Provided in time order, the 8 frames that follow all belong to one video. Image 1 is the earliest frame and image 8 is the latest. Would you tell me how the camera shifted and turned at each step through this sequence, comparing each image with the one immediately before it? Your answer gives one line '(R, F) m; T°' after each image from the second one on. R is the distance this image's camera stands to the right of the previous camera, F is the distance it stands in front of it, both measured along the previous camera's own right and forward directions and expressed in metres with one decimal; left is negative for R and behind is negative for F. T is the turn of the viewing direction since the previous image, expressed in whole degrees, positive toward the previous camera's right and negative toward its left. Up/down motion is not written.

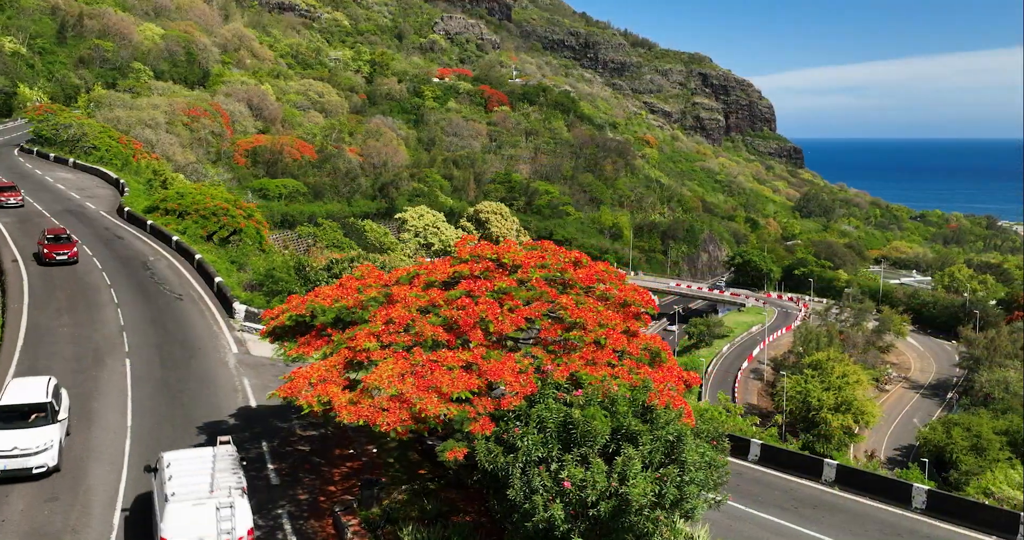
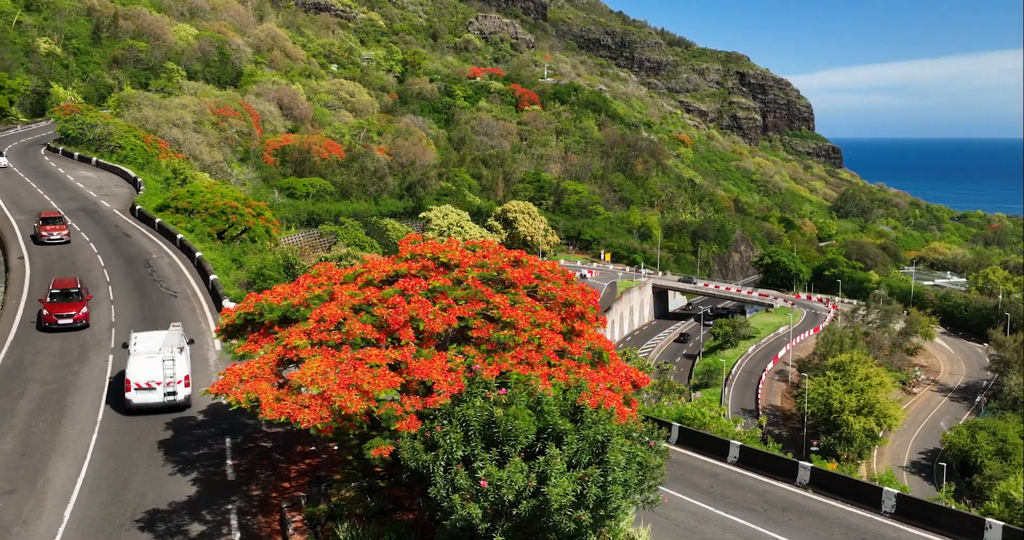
(+1.0, 0.0) m; -2°
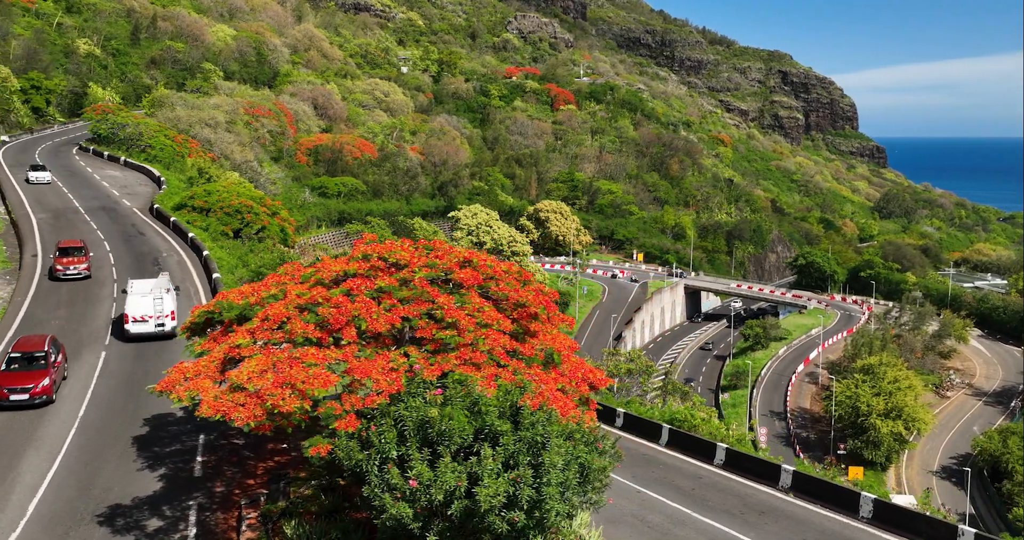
(+0.9, 0.0) m; -2°
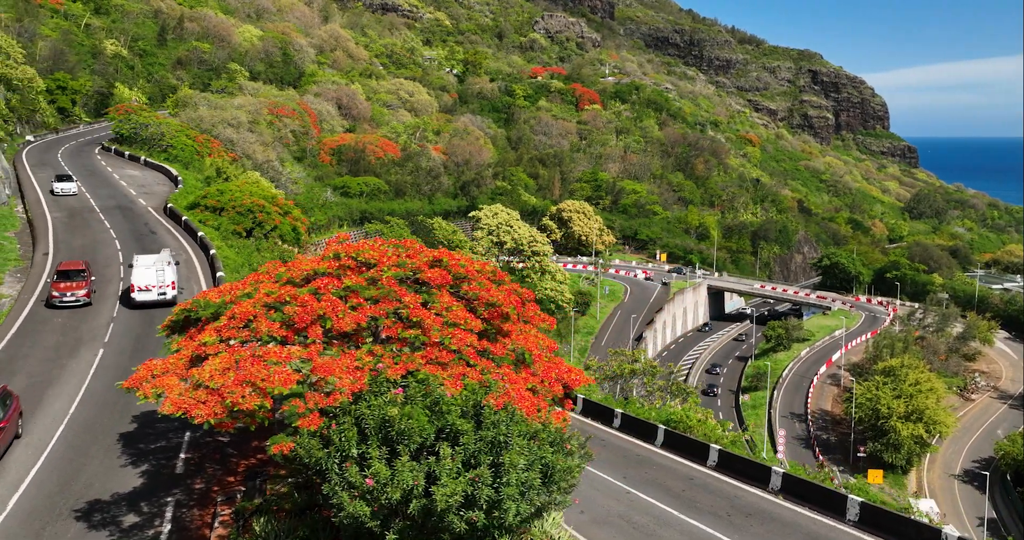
(+0.6, 0.0) m; -2°
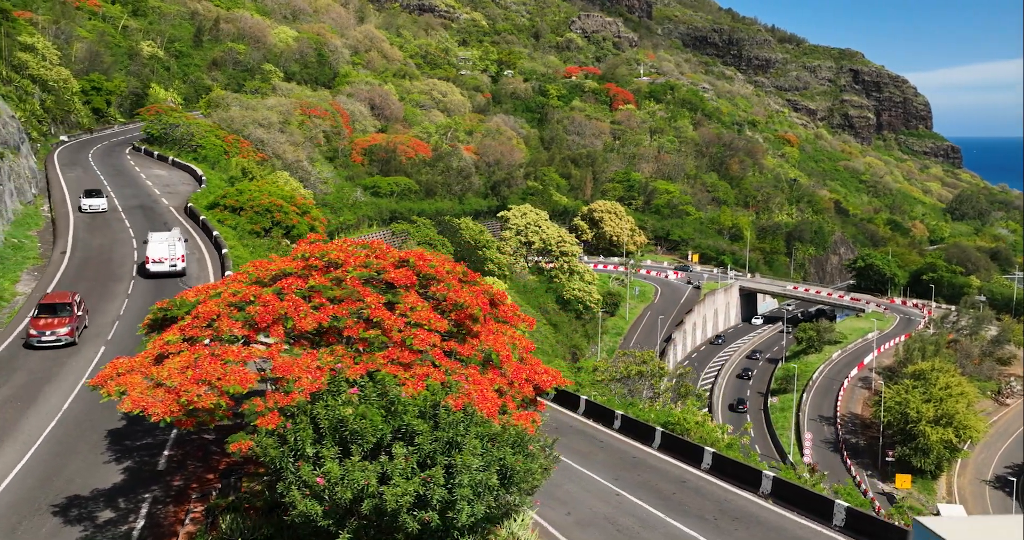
(+0.8, 0.0) m; -2°
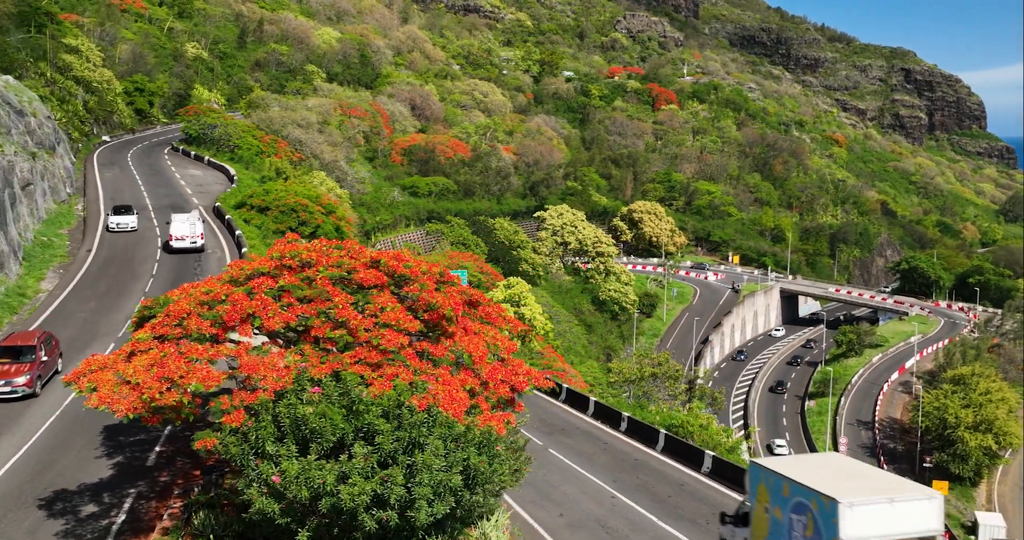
(+0.8, 0.0) m; -3°
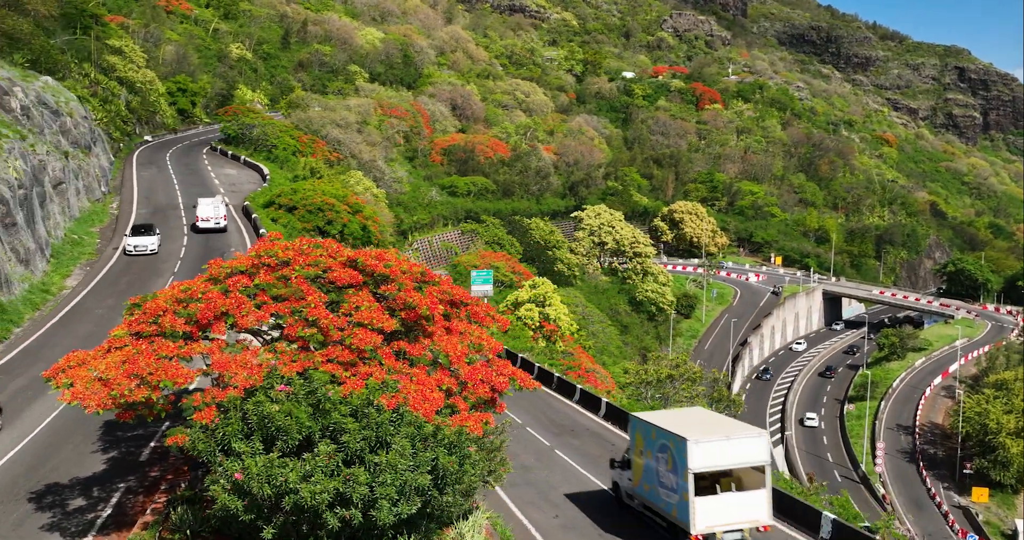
(+0.7, 0.0) m; -3°
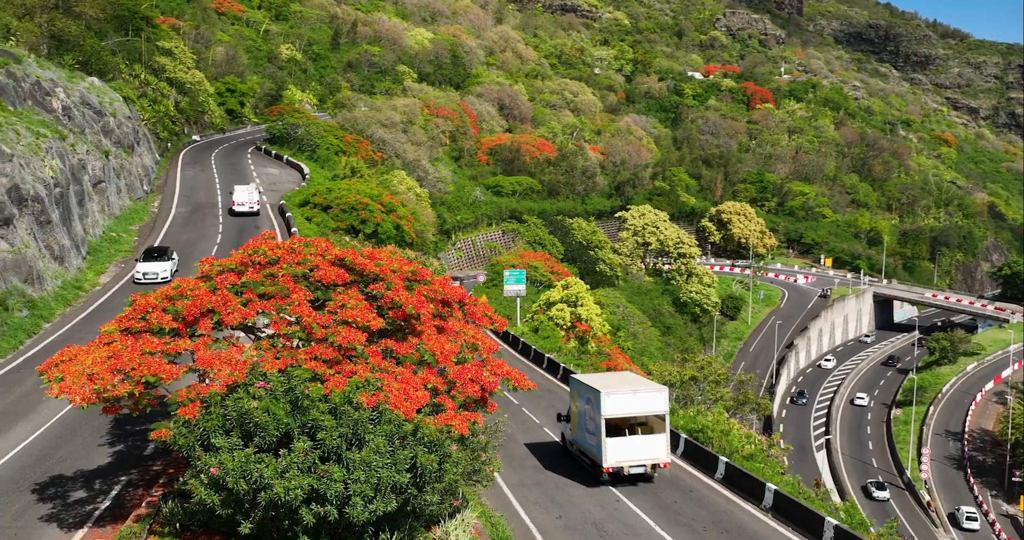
(+0.7, 0.0) m; -3°
